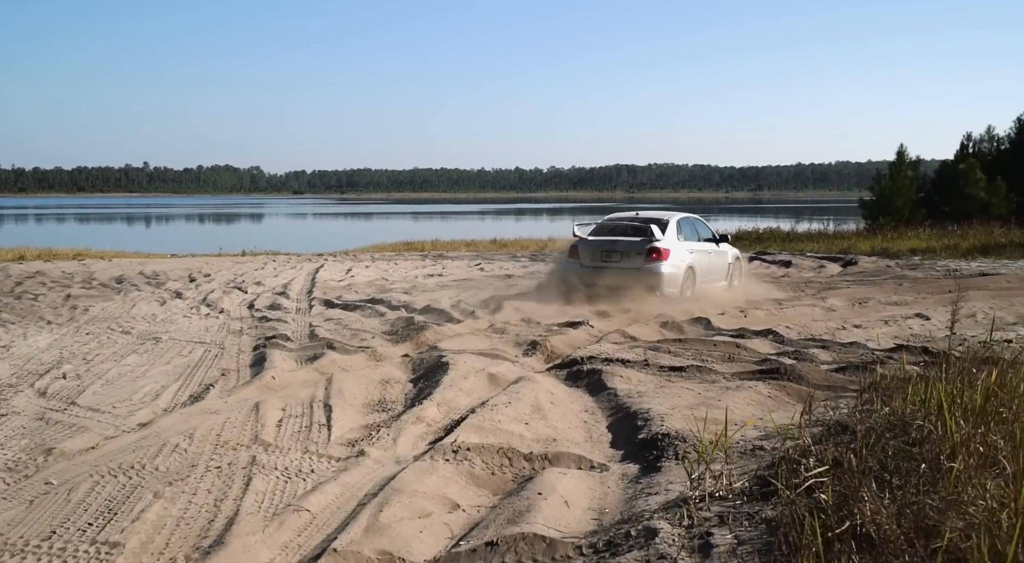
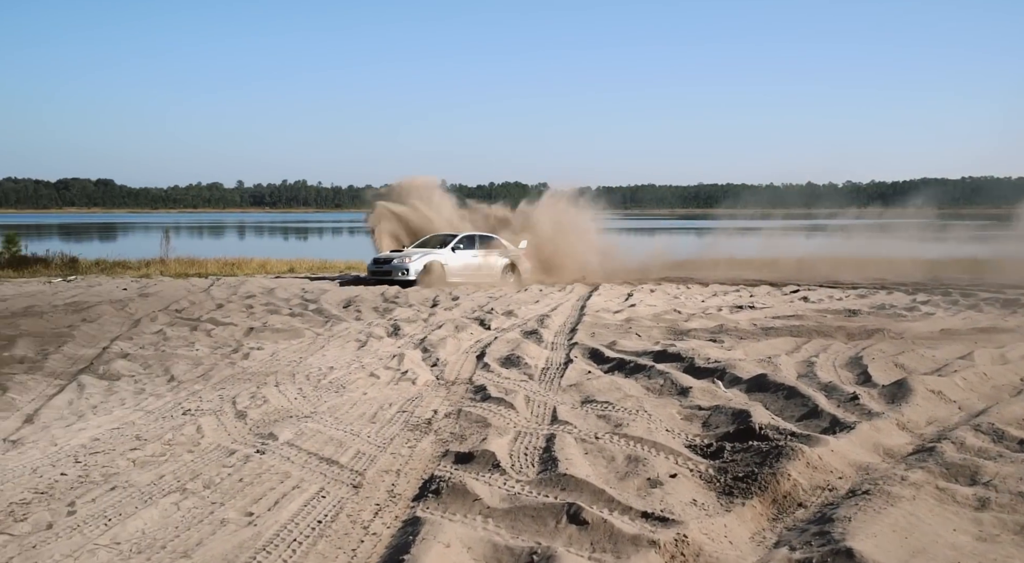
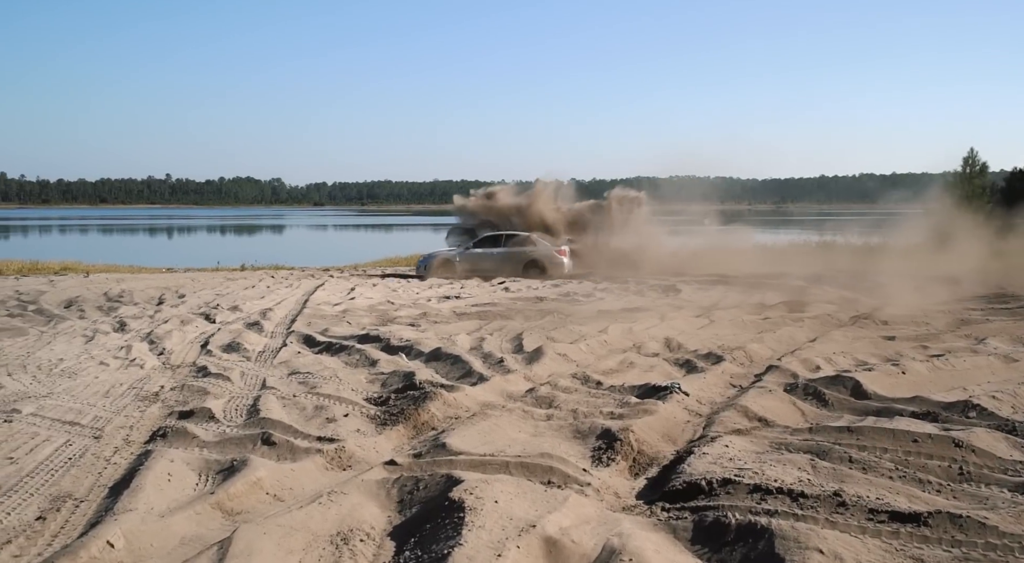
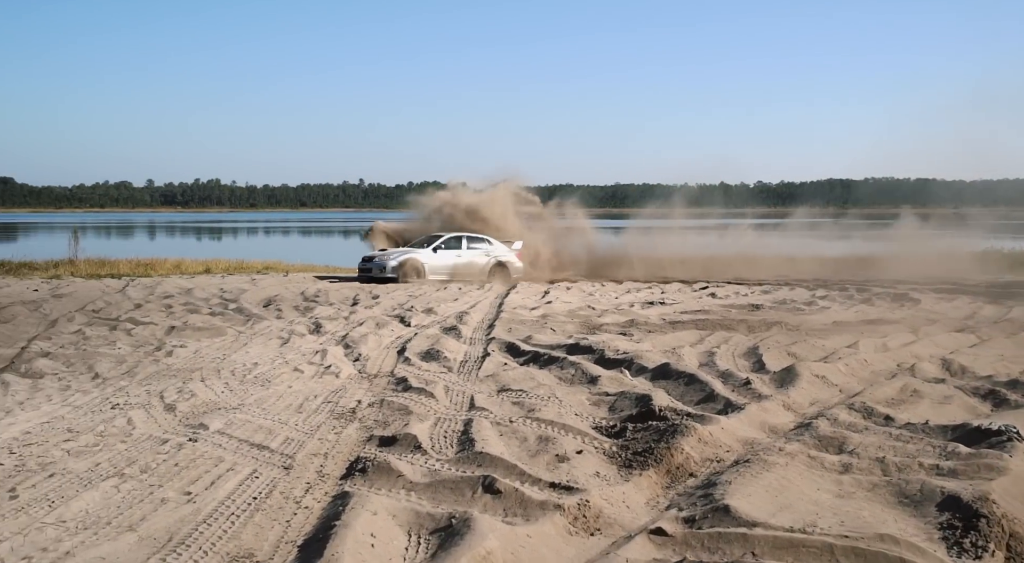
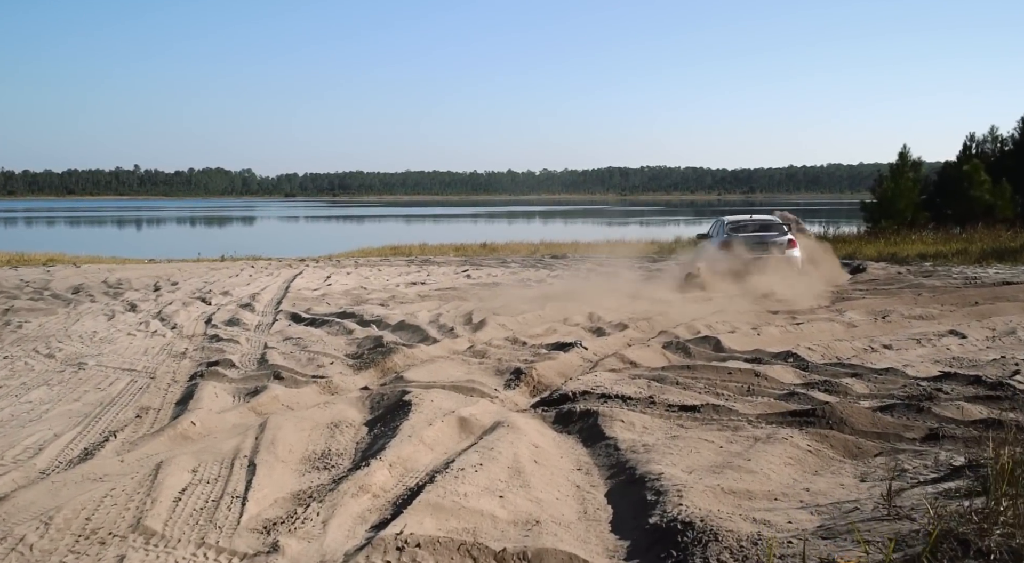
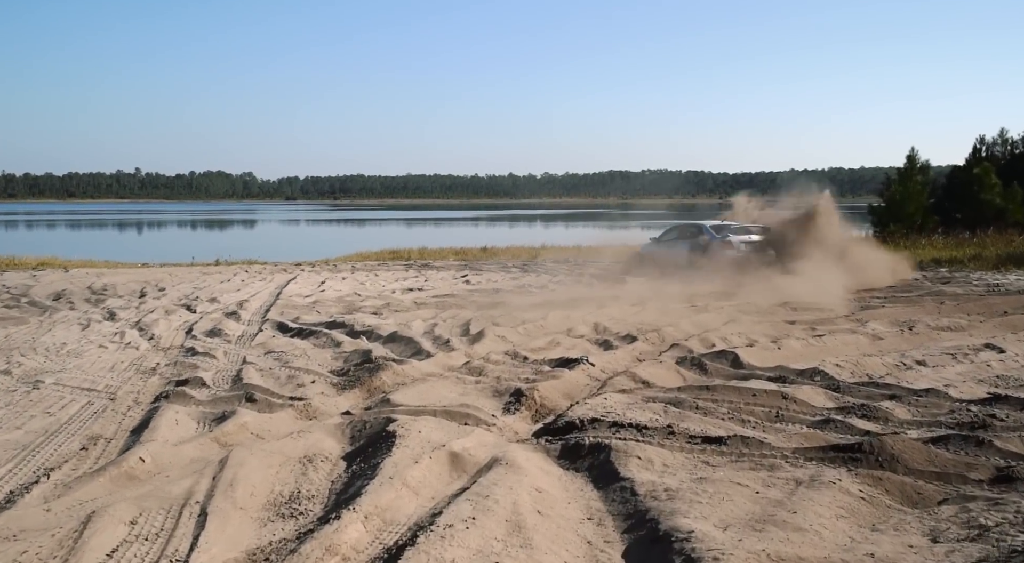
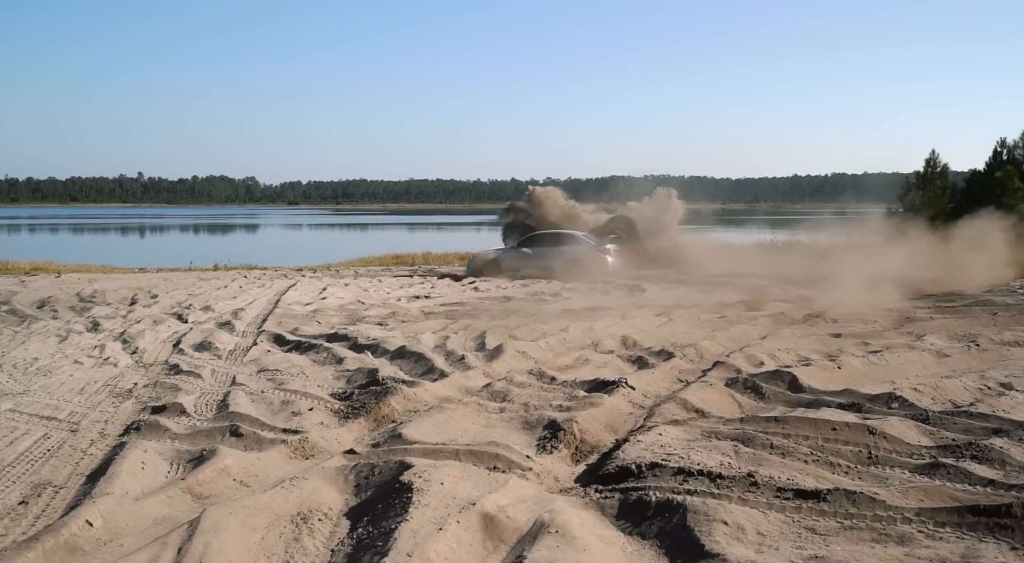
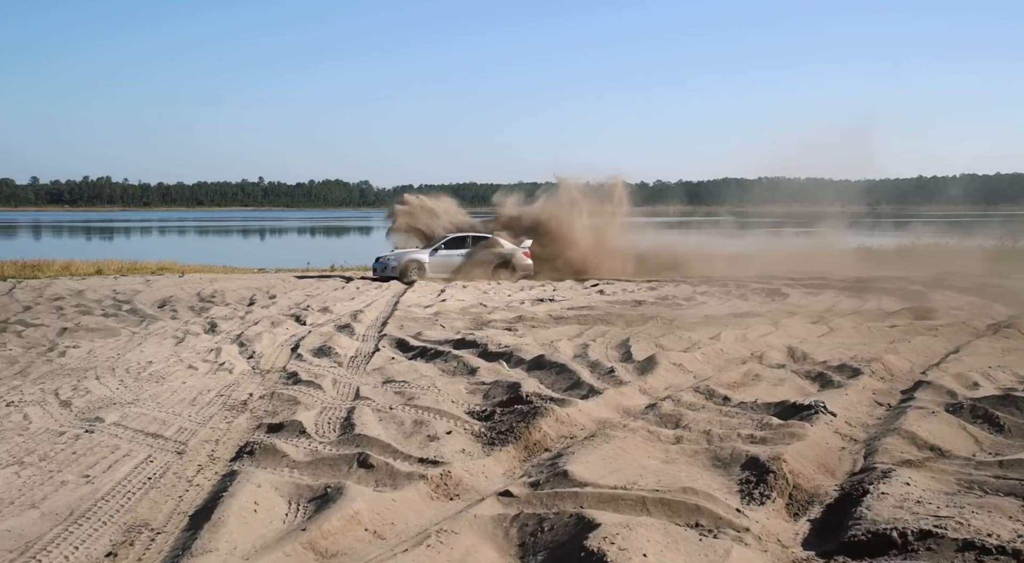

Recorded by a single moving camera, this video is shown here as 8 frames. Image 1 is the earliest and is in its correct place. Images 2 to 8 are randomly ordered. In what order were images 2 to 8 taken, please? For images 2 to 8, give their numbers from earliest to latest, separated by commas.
5, 6, 7, 3, 8, 4, 2
